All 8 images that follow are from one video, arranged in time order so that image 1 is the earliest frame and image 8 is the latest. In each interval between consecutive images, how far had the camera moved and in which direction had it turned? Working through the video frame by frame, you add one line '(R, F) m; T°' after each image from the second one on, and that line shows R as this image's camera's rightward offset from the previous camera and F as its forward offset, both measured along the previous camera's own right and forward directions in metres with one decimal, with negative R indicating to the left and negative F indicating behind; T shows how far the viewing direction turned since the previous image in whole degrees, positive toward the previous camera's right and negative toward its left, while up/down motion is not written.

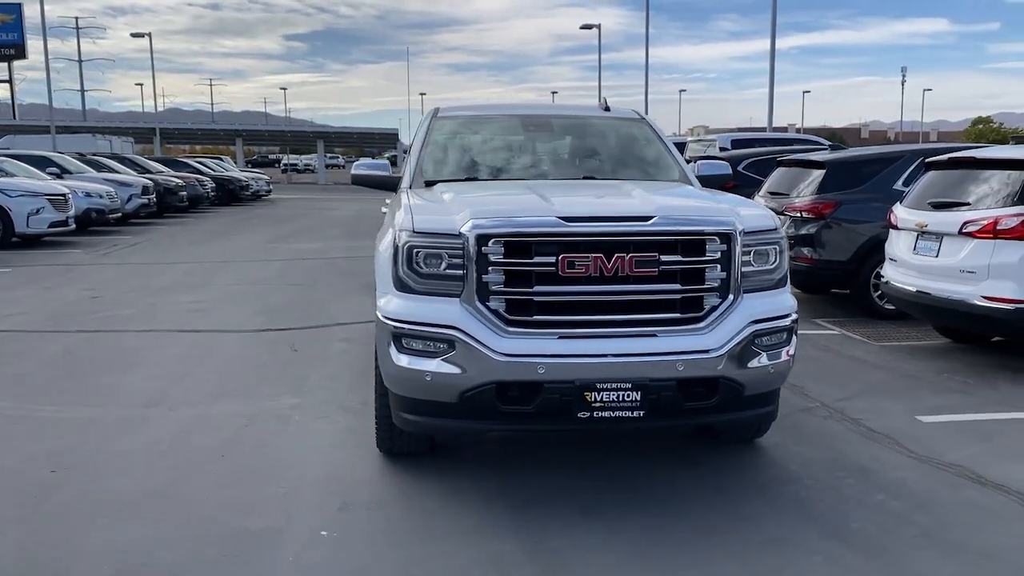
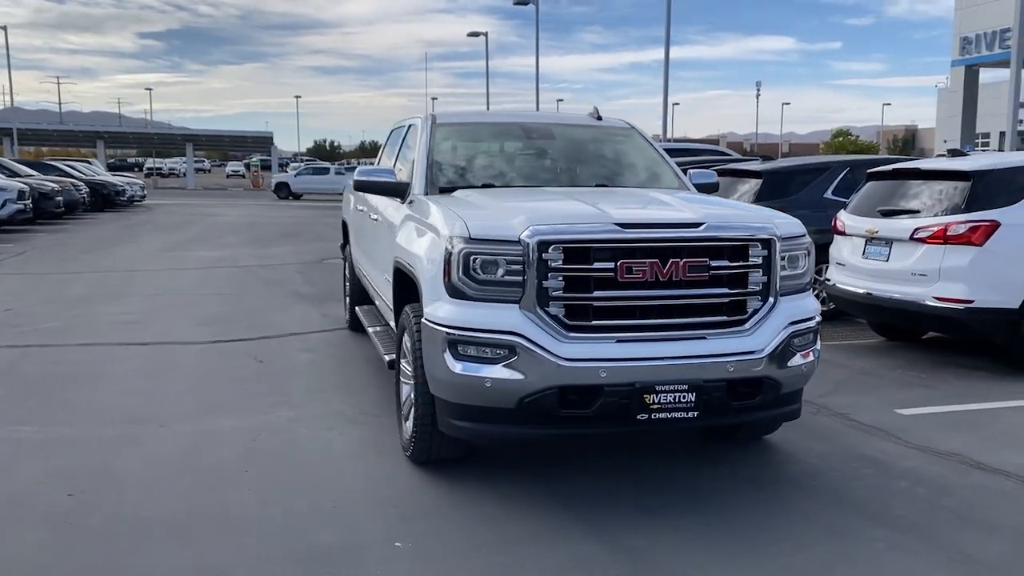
(-0.9, 0.0) m; +8°
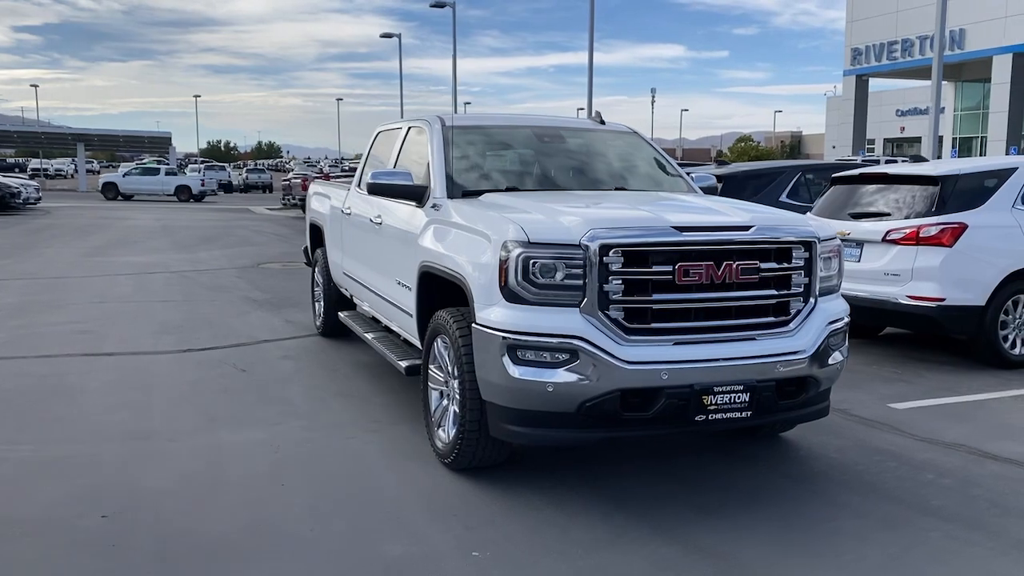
(-0.8, +0.1) m; +6°
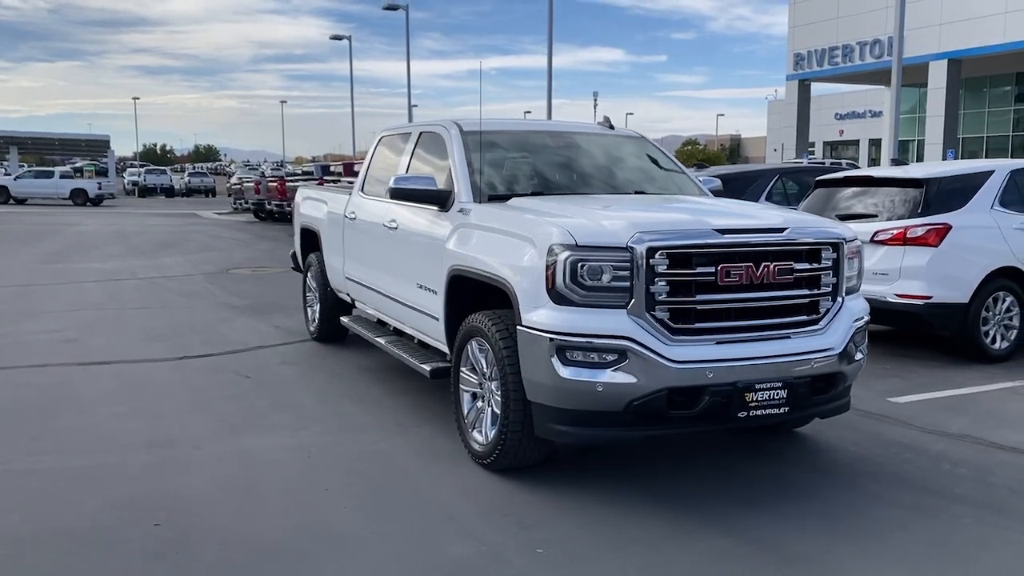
(-0.5, -0.1) m; +4°
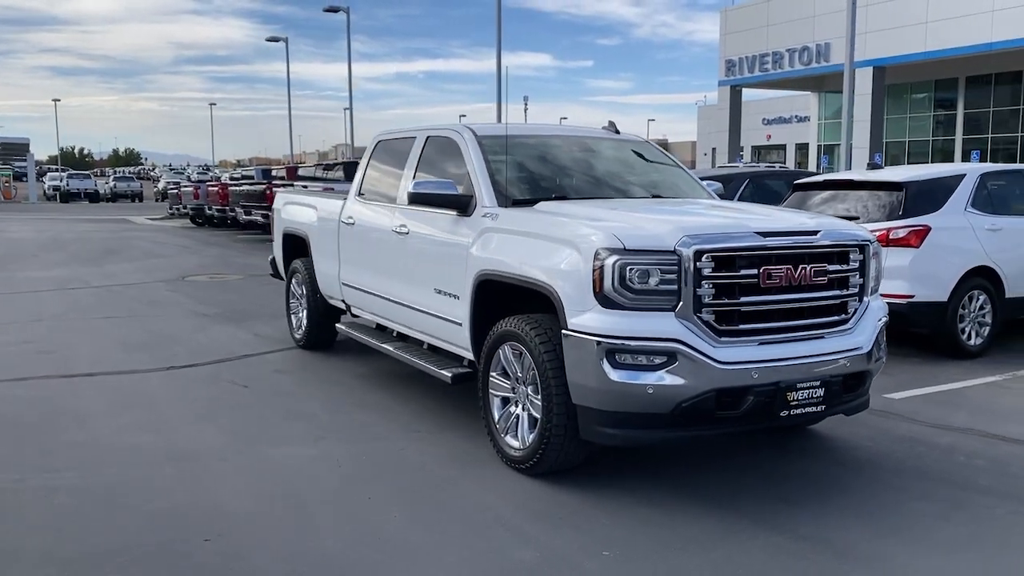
(-0.6, 0.0) m; +5°
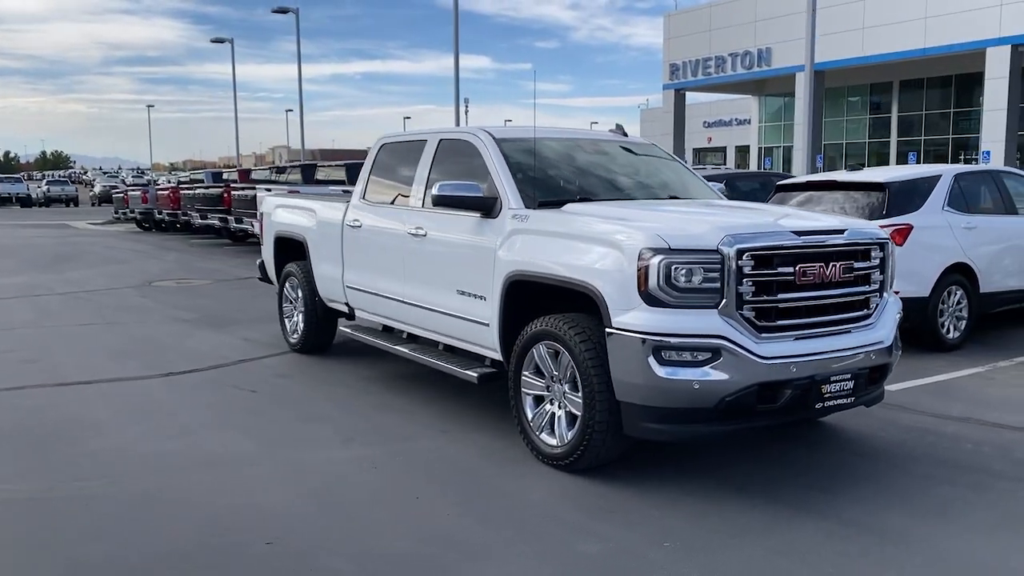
(-0.6, -0.1) m; +4°
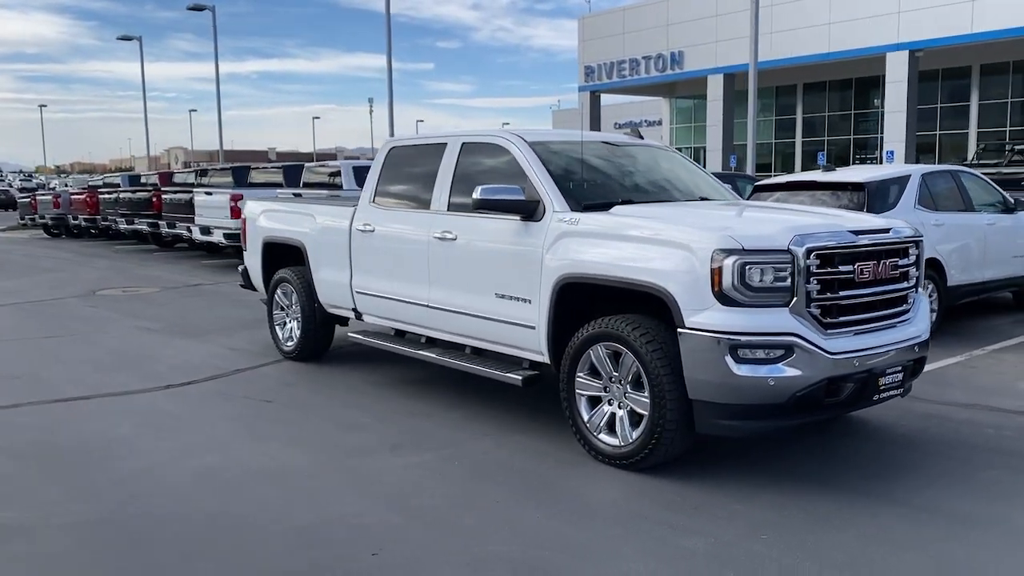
(-0.9, 0.0) m; +6°
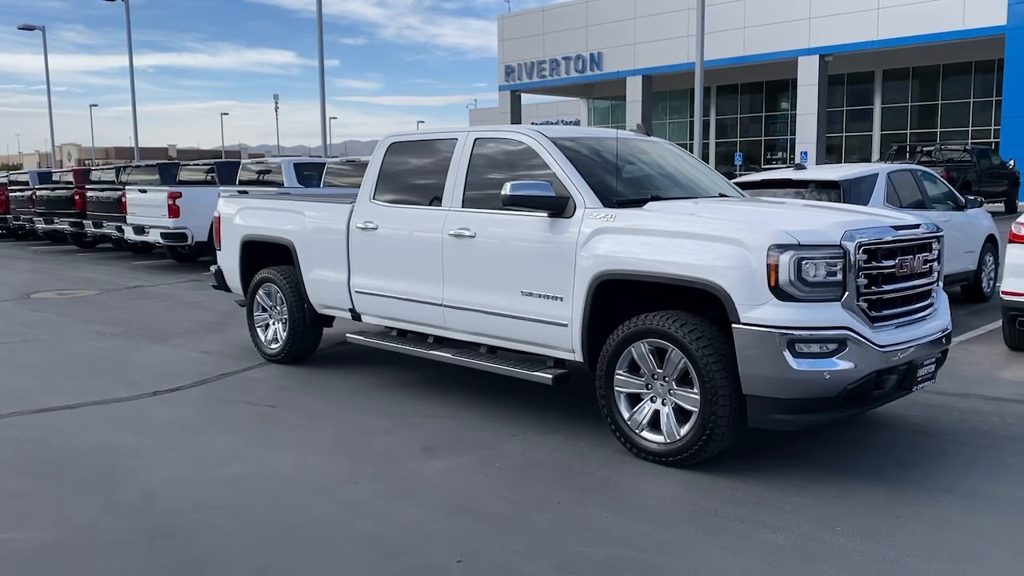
(-0.8, +0.1) m; +6°
